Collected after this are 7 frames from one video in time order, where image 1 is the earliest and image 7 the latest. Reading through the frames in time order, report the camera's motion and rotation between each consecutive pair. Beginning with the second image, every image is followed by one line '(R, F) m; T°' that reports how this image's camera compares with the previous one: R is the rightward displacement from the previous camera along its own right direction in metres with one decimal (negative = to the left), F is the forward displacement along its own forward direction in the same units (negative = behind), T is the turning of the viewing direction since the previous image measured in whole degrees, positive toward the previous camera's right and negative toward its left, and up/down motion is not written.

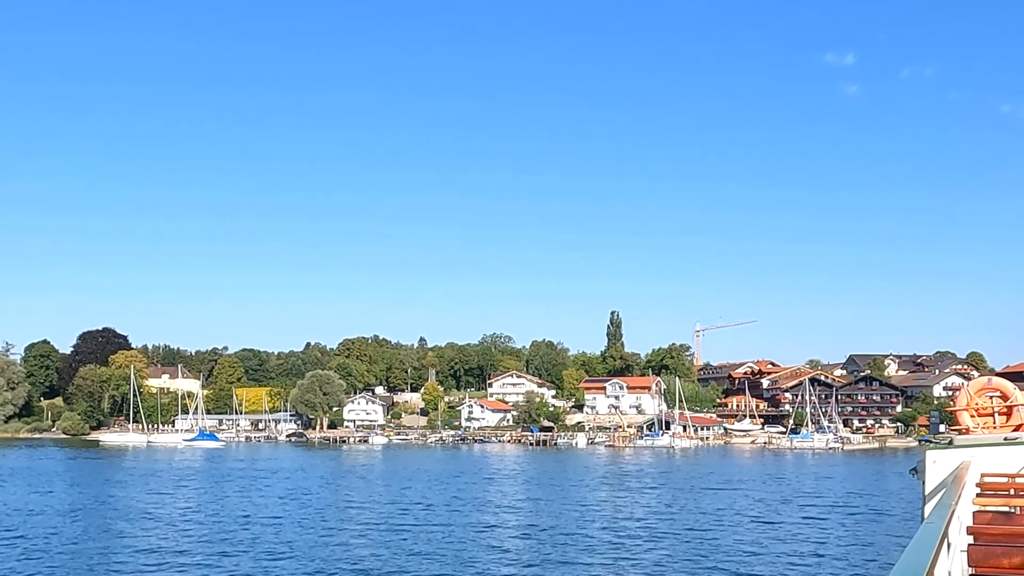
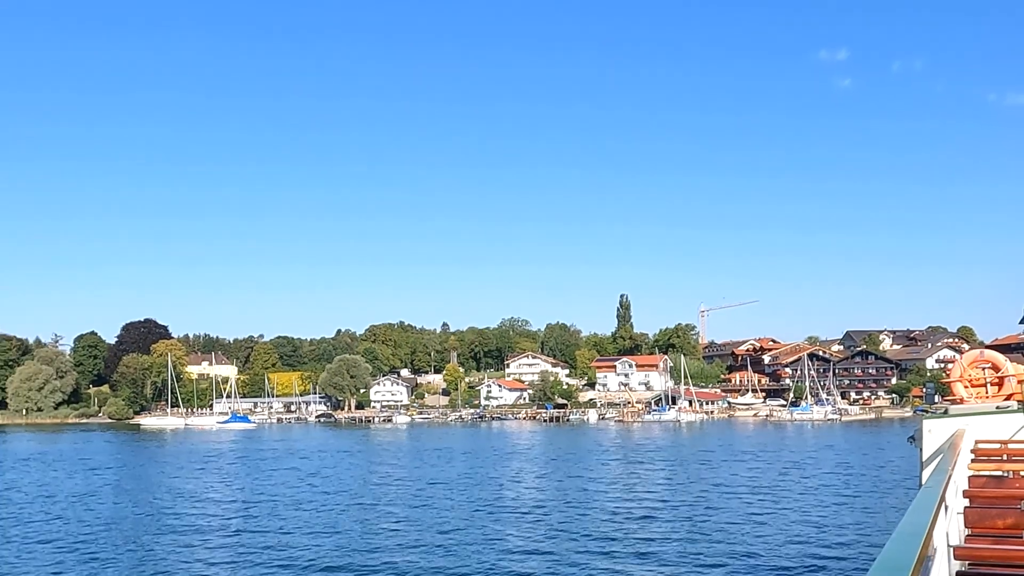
(-0.5, -1.2) m; 0°
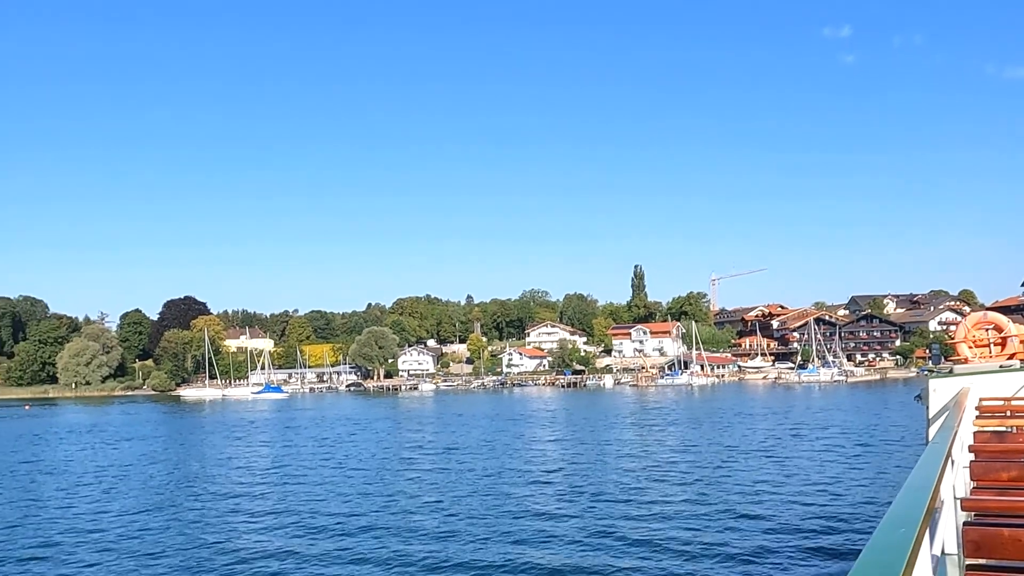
(-0.5, -1.0) m; 0°
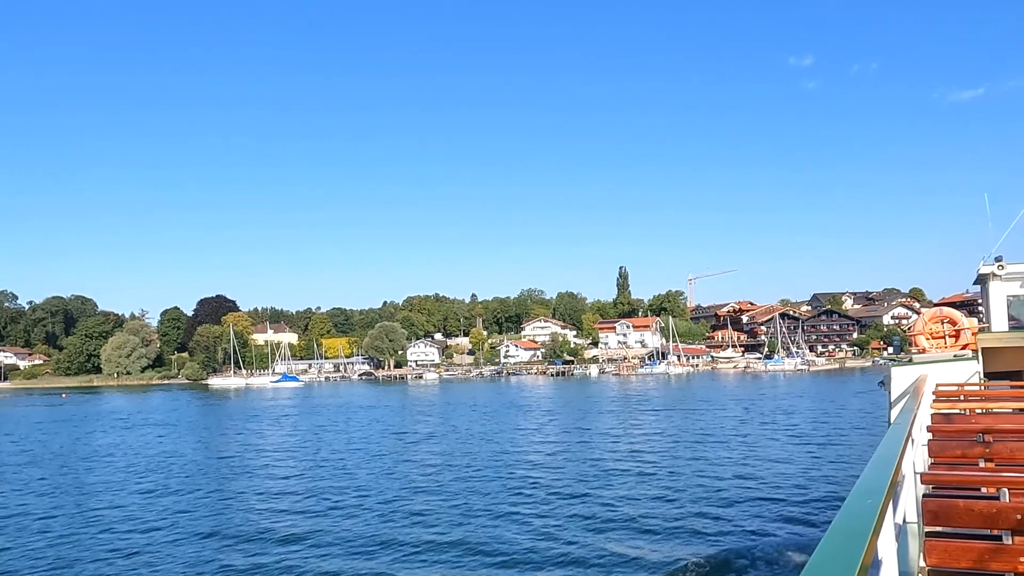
(-0.7, -2.7) m; +2°
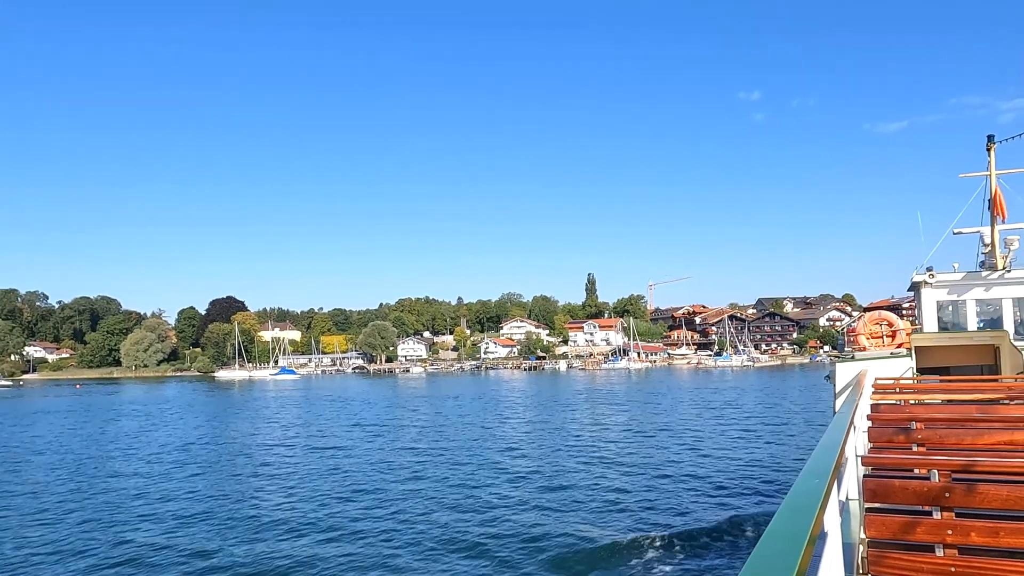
(-0.8, -3.1) m; +3°
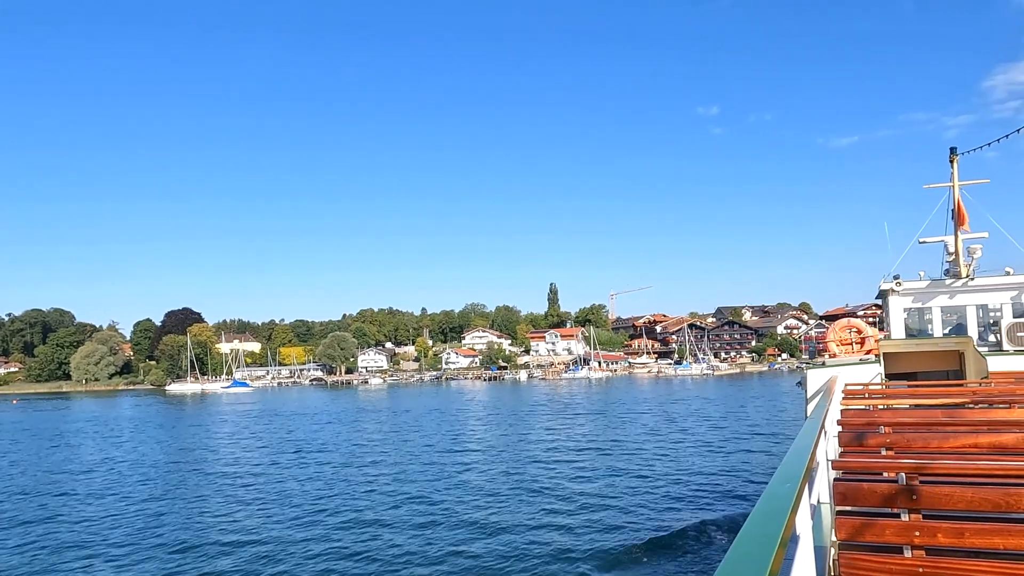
(-0.1, 0.0) m; +3°
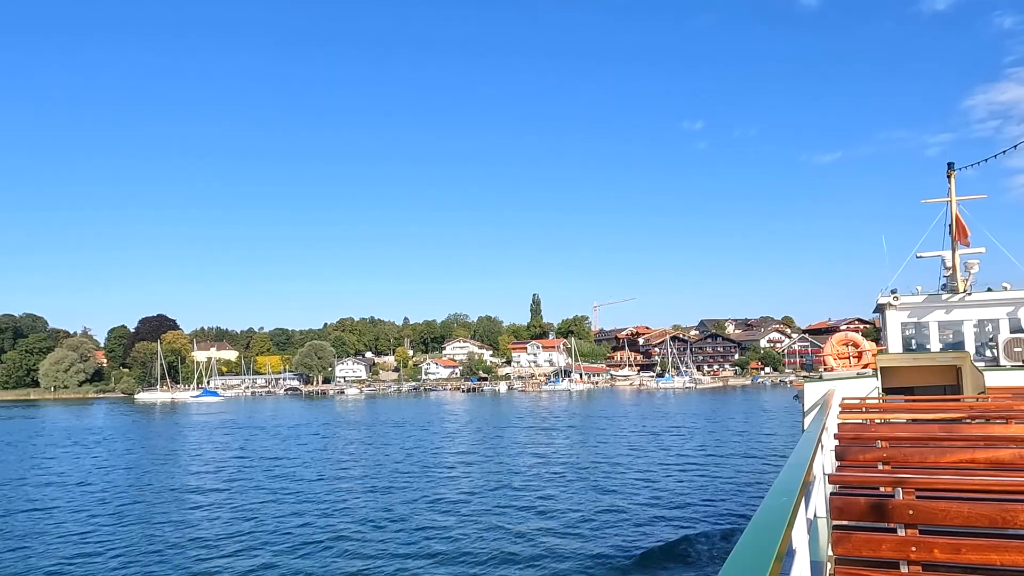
(-0.1, +0.3) m; +2°
